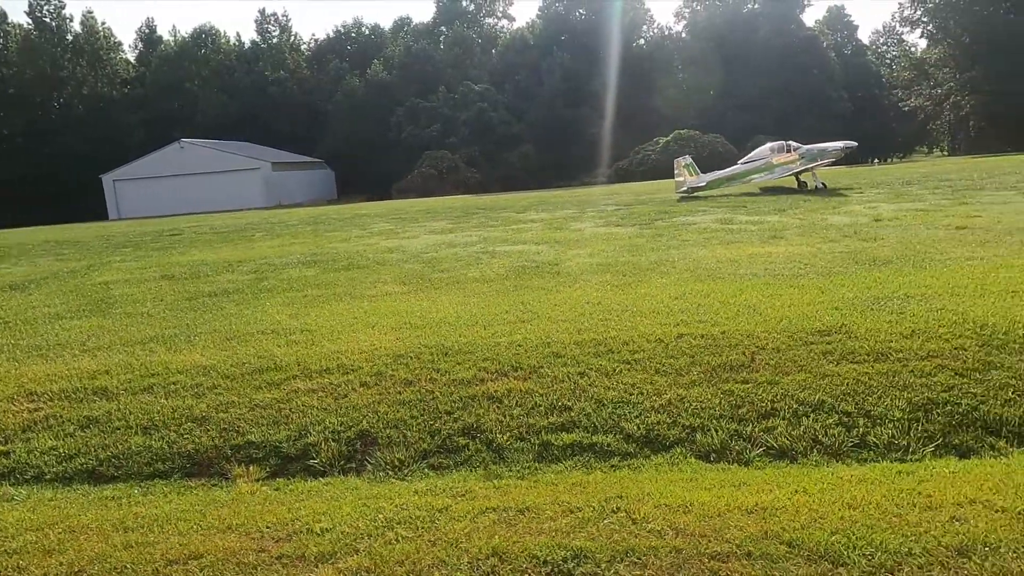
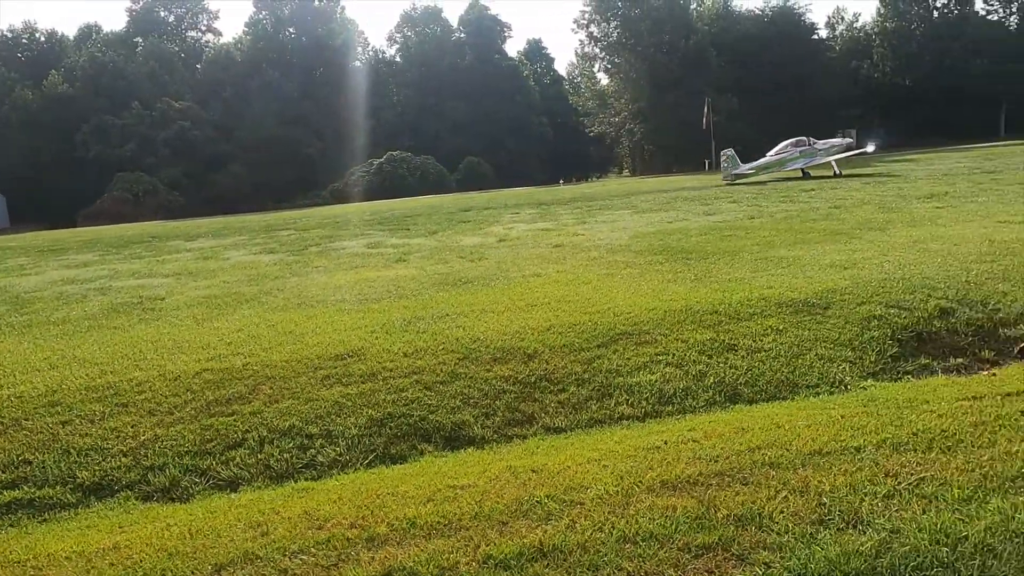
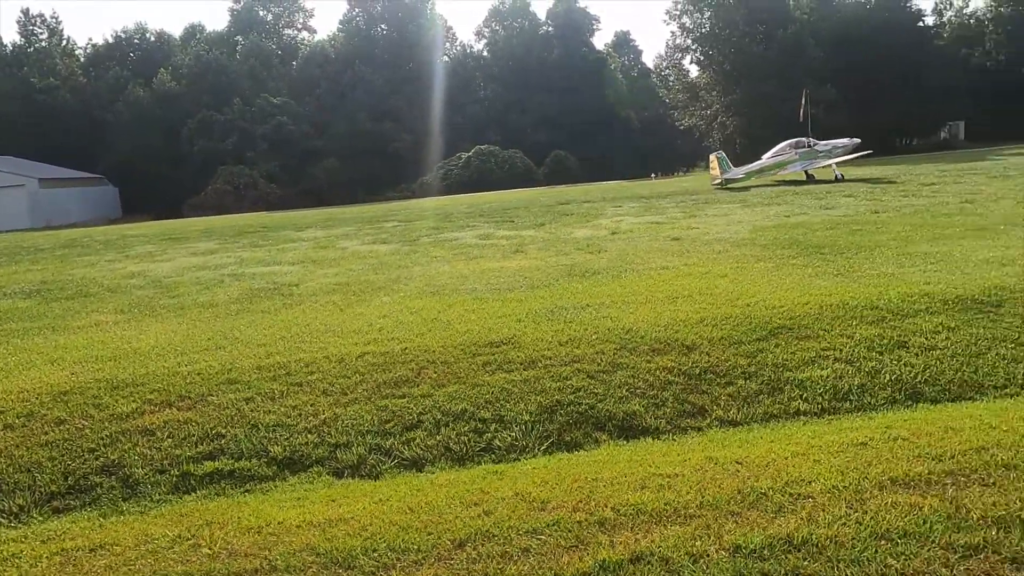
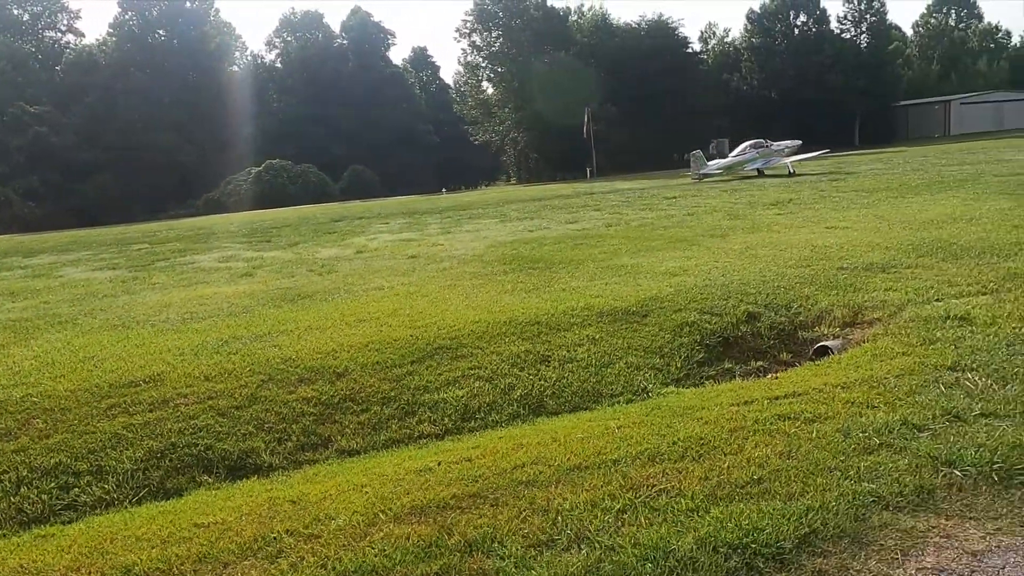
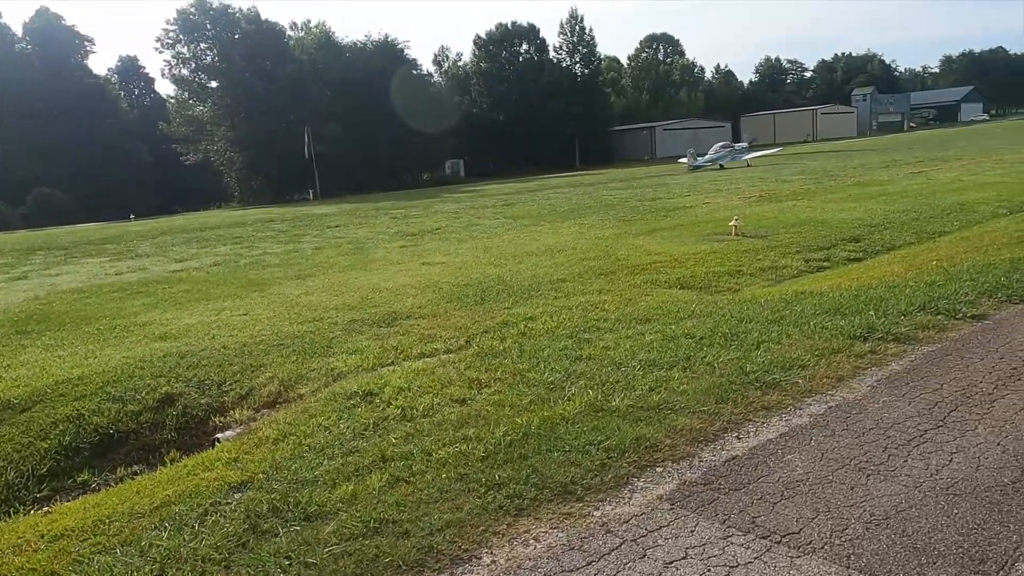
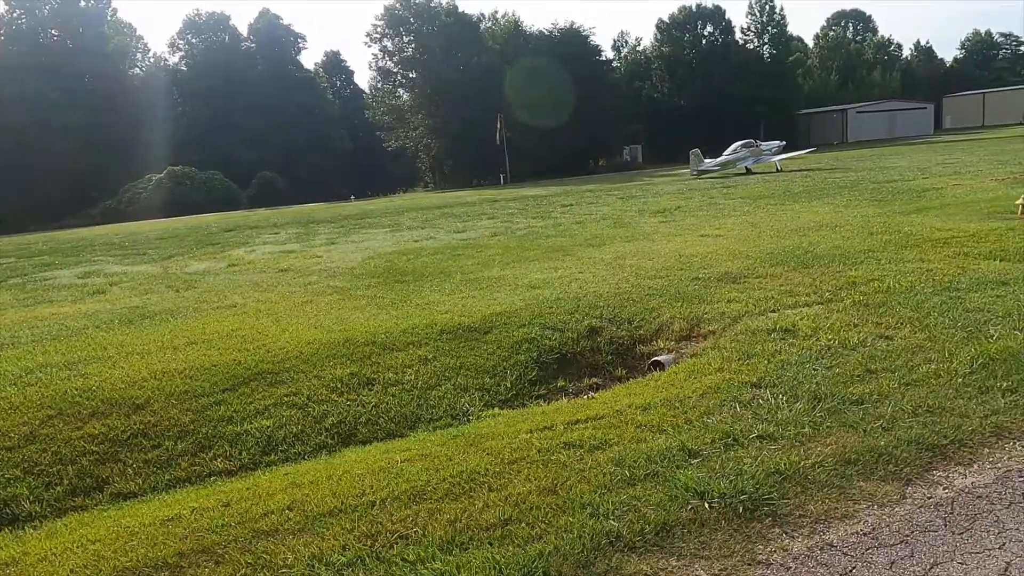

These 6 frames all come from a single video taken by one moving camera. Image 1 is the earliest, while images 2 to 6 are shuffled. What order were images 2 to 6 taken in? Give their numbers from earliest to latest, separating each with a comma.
3, 2, 4, 6, 5
